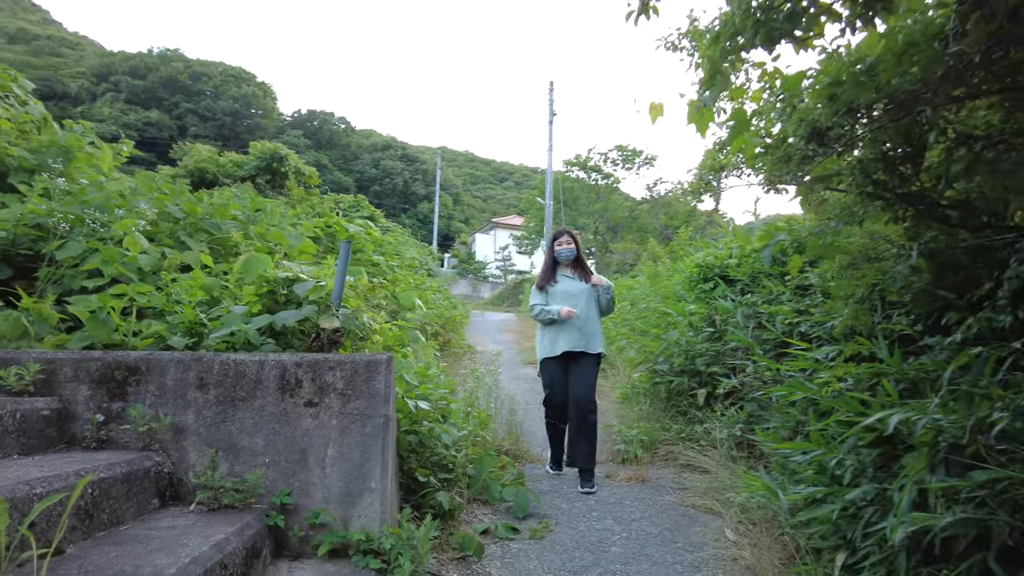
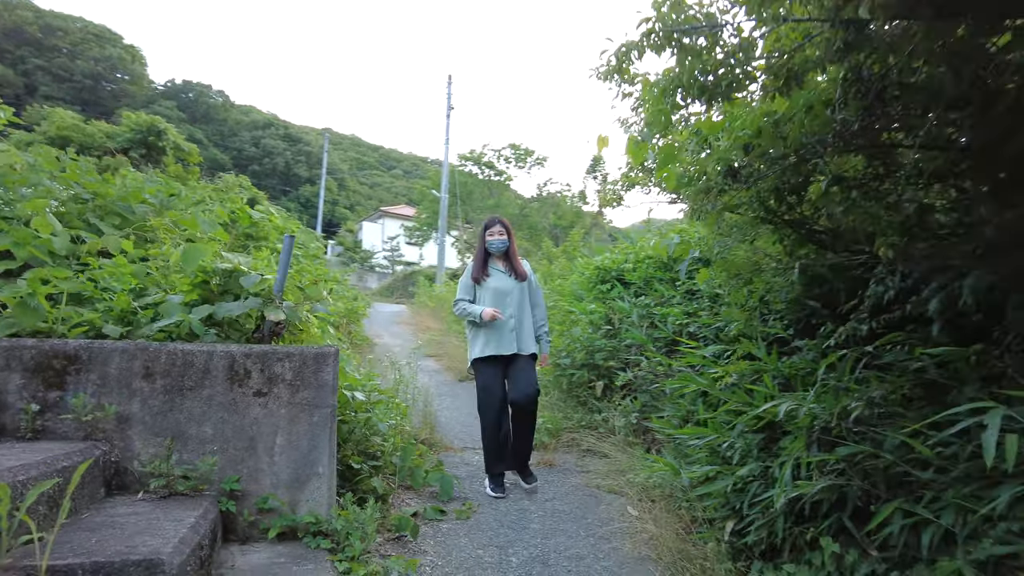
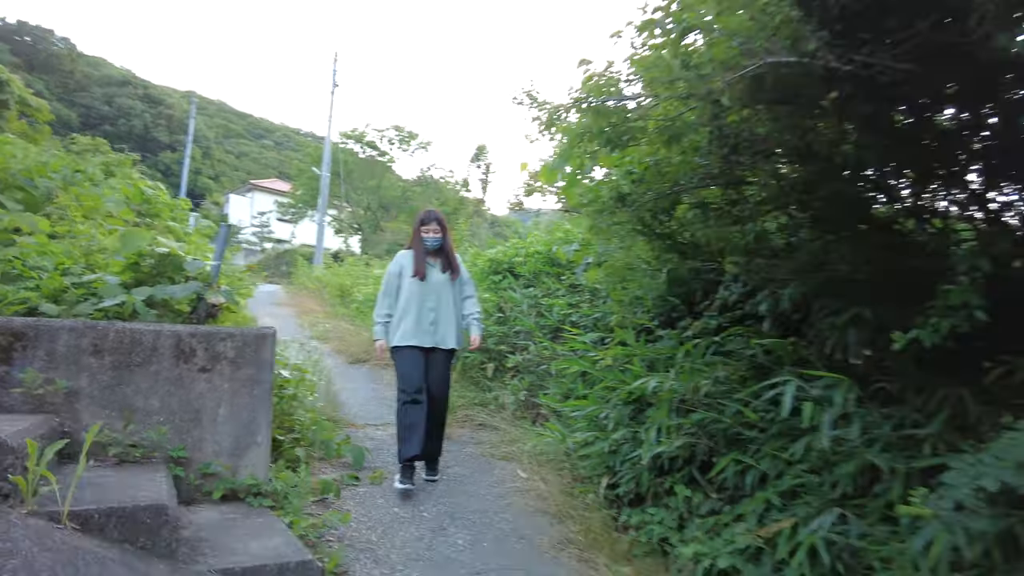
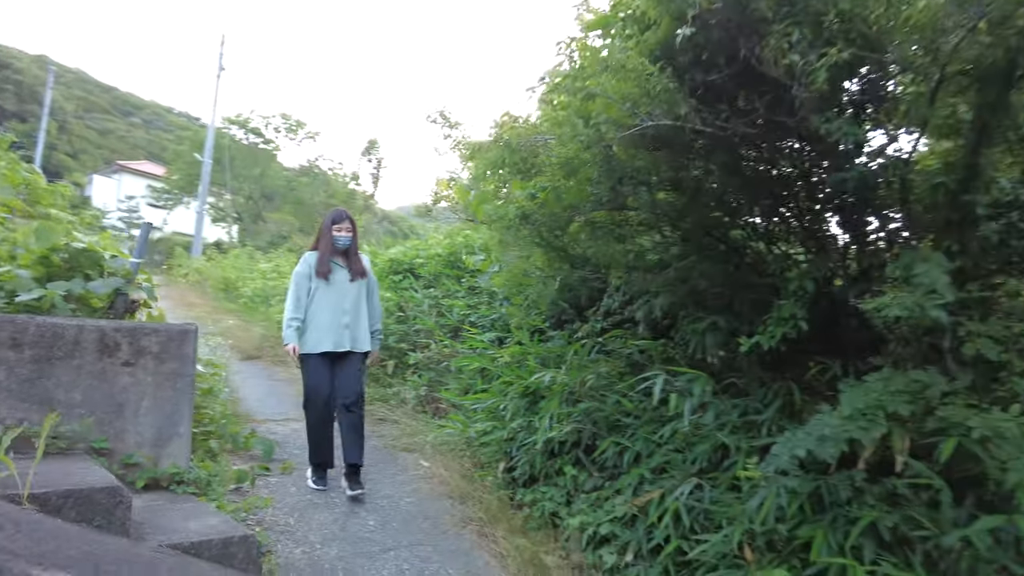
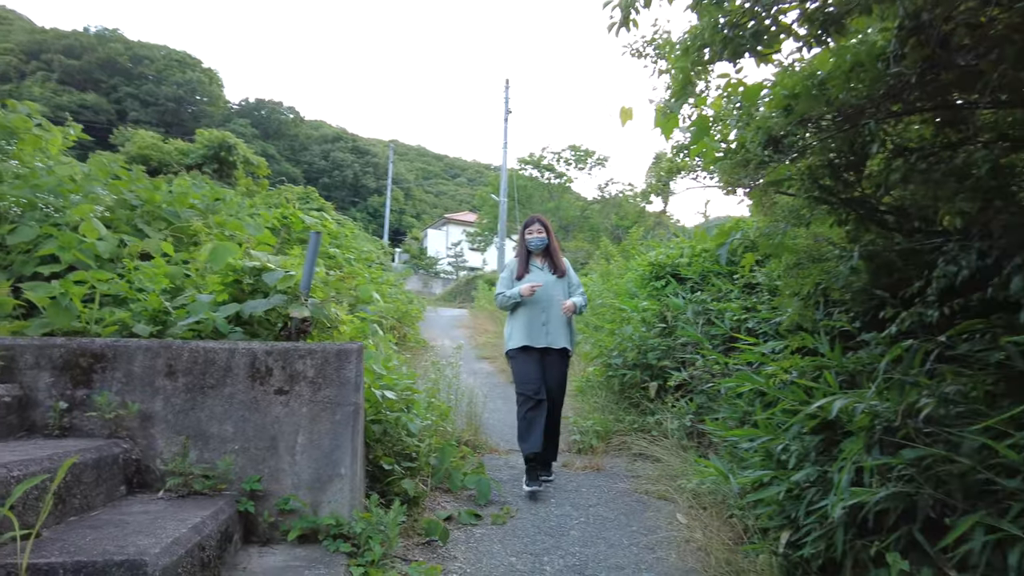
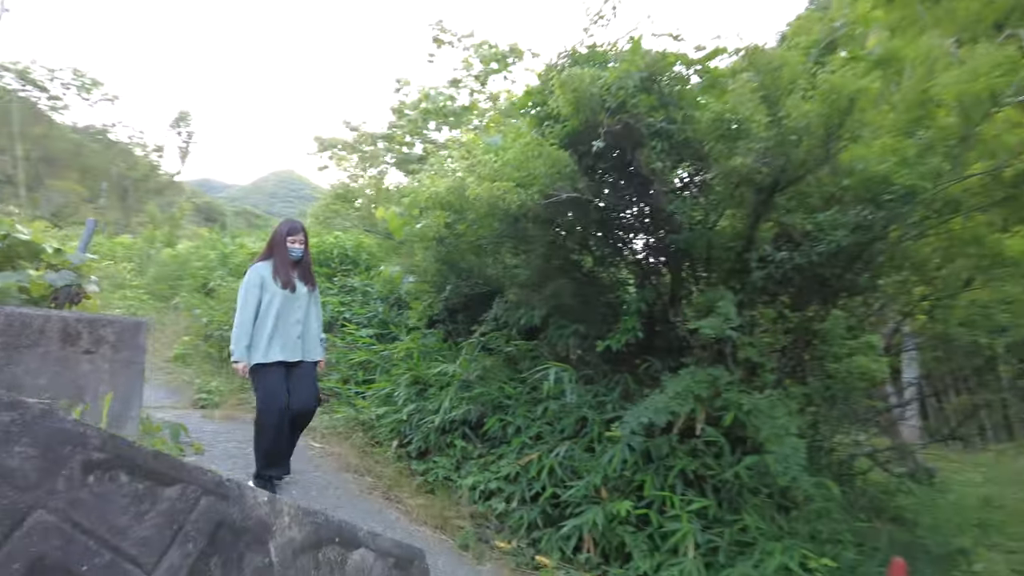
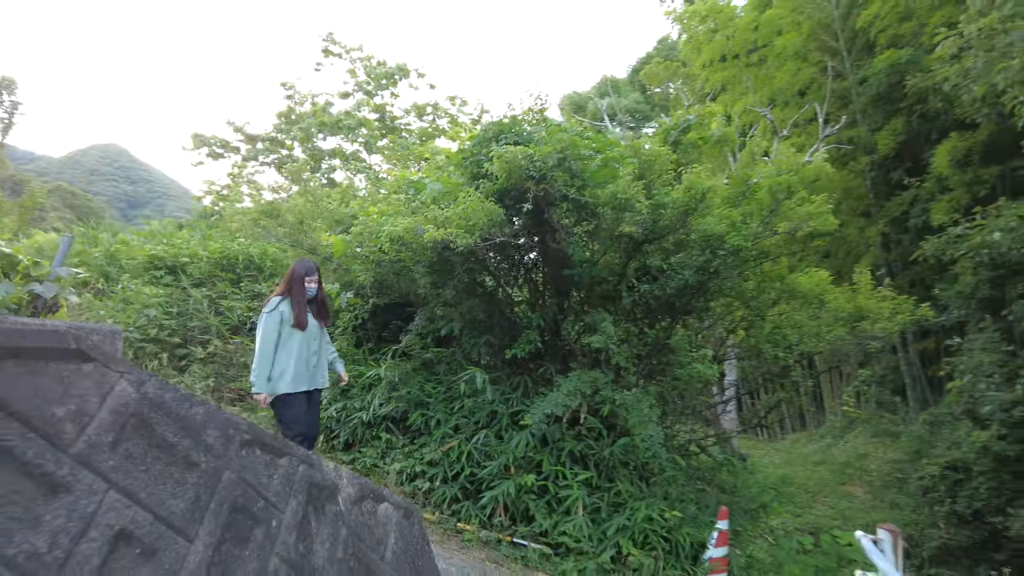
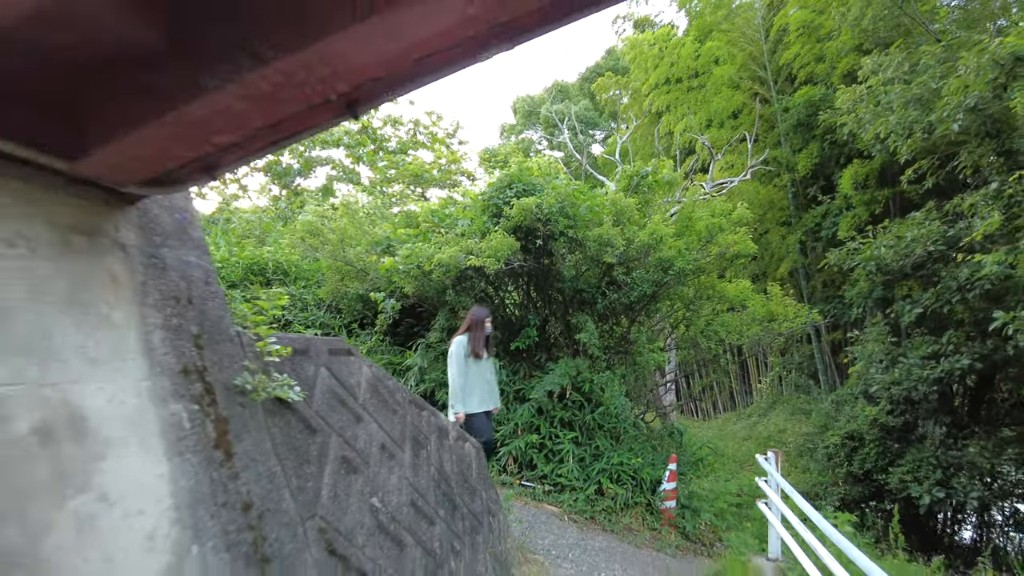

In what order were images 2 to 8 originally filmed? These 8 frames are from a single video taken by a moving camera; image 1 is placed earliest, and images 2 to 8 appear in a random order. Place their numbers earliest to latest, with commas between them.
5, 2, 3, 4, 6, 7, 8
